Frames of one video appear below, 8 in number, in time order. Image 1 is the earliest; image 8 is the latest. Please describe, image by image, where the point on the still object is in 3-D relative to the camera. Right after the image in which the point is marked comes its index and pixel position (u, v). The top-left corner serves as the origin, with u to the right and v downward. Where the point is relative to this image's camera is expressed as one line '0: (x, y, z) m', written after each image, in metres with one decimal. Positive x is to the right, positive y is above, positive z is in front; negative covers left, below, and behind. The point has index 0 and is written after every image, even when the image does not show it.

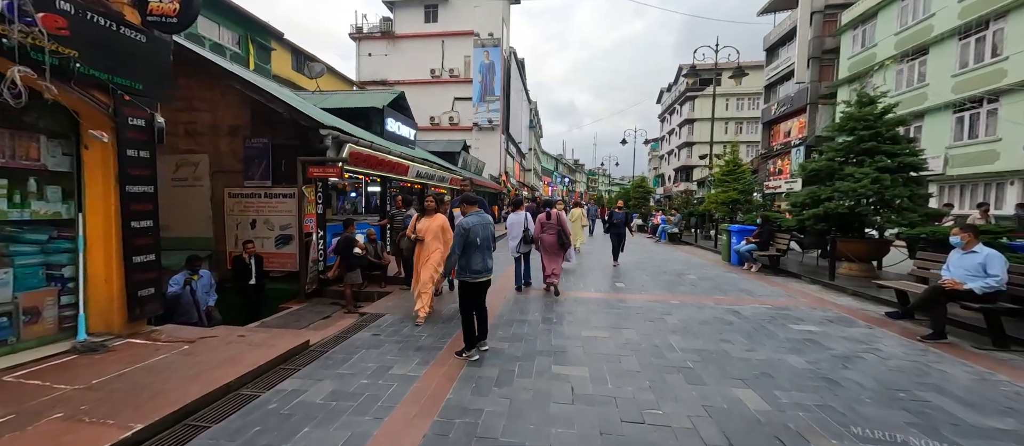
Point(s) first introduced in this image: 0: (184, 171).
0: (-6.8, +1.1, +7.2) m
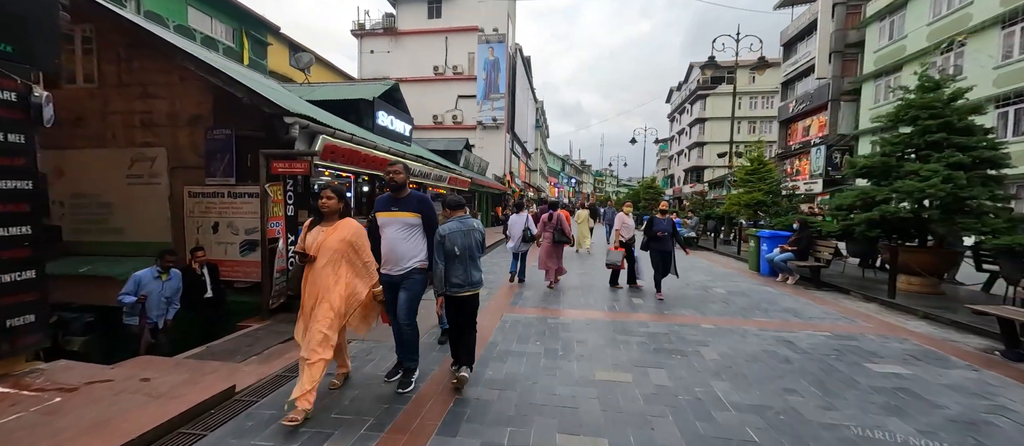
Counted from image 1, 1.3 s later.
0: (-6.8, +1.0, +6.3) m
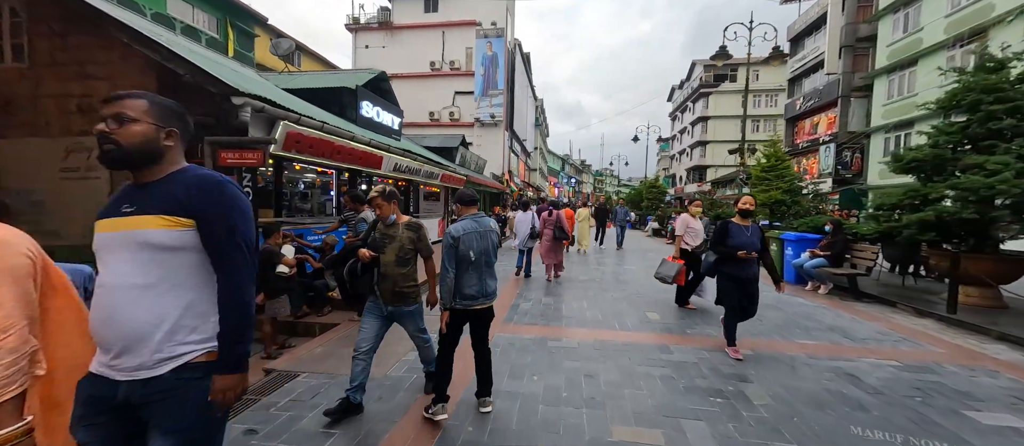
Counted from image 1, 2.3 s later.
0: (-6.9, +1.0, +5.5) m
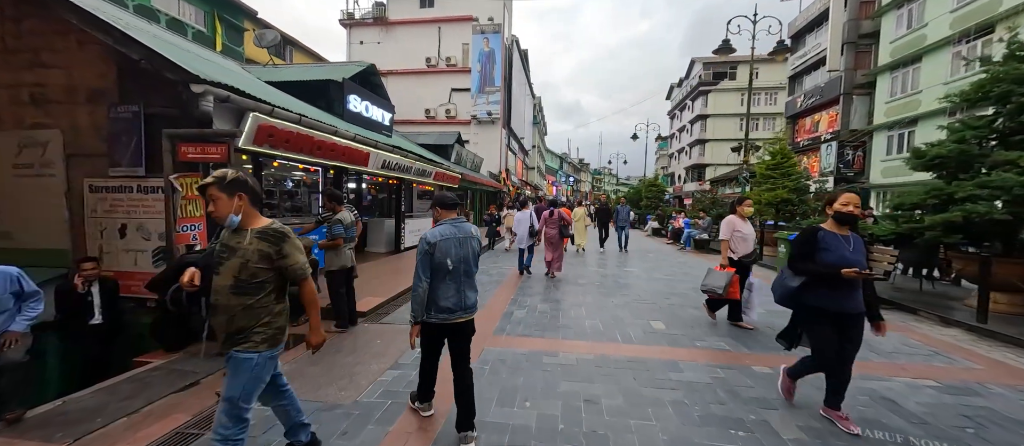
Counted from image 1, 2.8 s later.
0: (-7.0, +1.0, +5.0) m
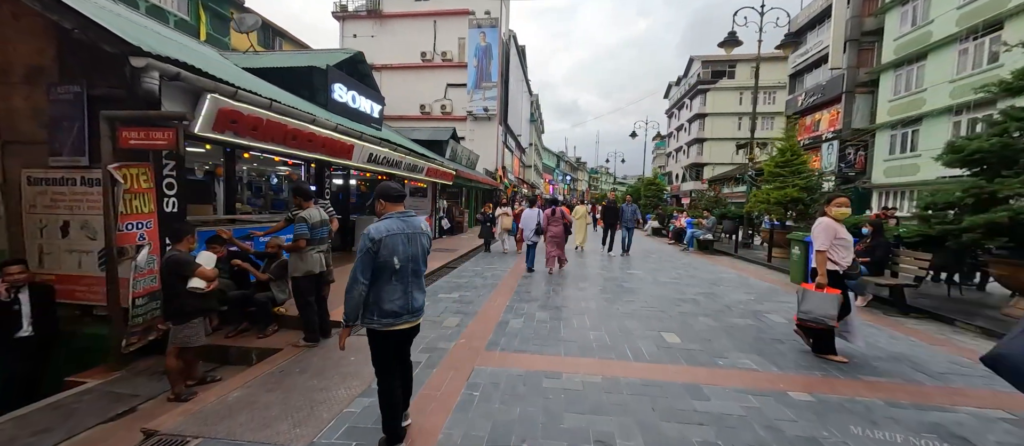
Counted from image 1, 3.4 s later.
0: (-7.0, +1.1, +4.4) m
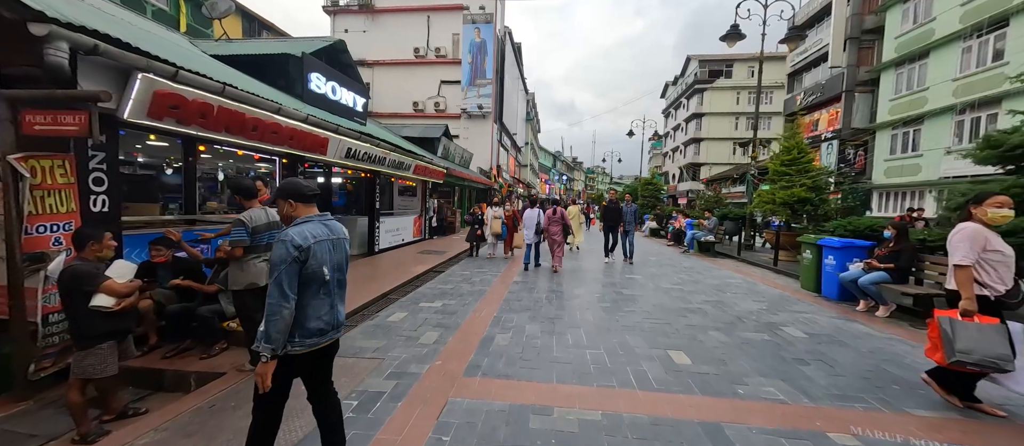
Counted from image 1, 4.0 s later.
0: (-7.2, +1.1, +3.8) m
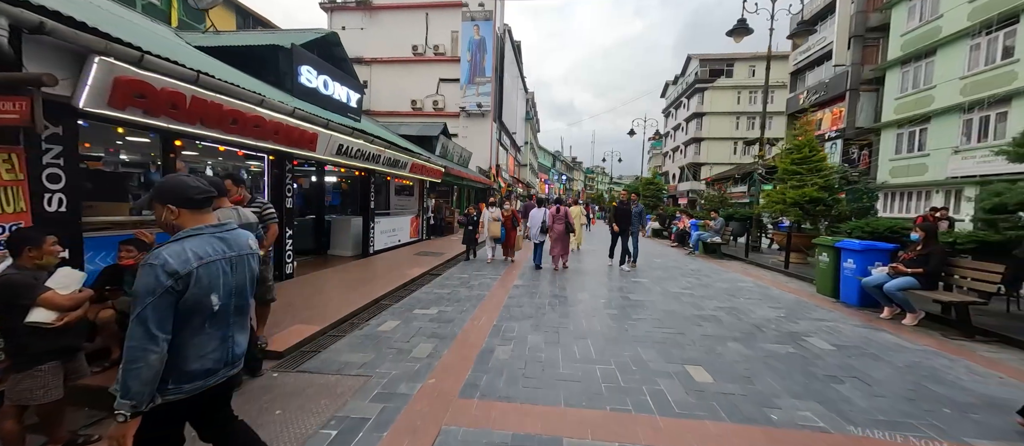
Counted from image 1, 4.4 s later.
0: (-7.2, +1.0, +3.4) m
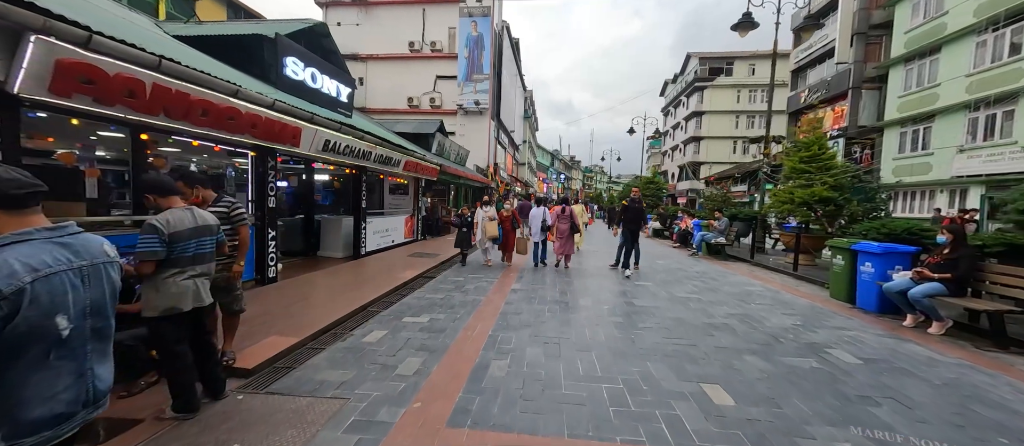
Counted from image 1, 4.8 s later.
0: (-7.2, +1.0, +3.0) m
